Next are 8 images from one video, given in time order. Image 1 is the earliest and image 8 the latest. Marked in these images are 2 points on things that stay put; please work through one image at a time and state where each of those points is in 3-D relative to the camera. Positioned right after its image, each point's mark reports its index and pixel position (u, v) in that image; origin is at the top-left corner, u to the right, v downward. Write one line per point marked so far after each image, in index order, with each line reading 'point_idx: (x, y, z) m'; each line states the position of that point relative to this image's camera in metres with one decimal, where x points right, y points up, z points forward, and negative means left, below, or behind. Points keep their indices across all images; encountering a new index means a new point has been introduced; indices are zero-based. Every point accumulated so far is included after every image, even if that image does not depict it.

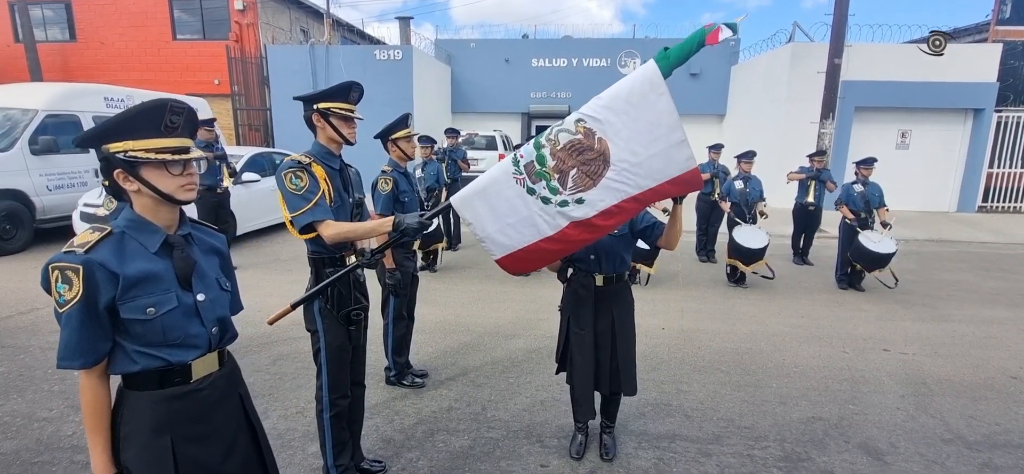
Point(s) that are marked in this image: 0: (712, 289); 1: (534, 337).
0: (+2.4, -0.7, +6.7) m
1: (+0.2, -0.8, +4.6) m
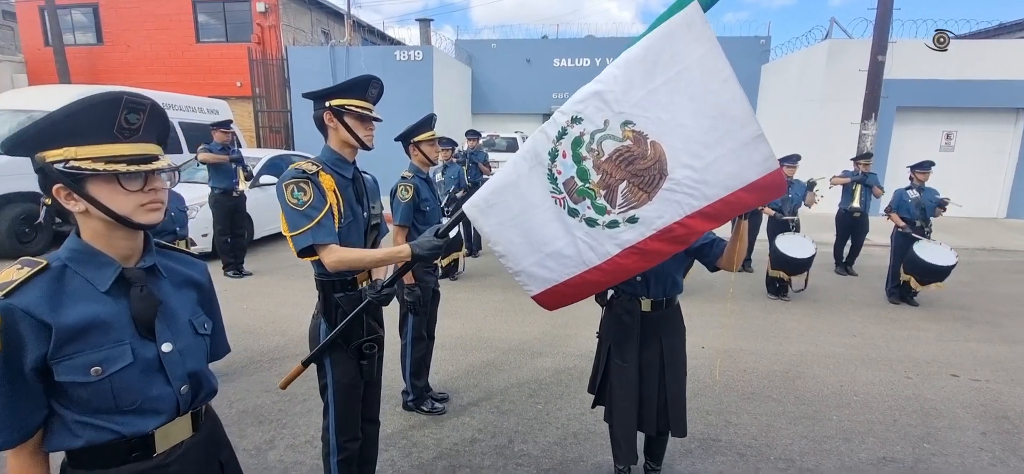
0: (+2.7, -0.8, +6.3) m
1: (+0.4, -0.9, +4.3) m
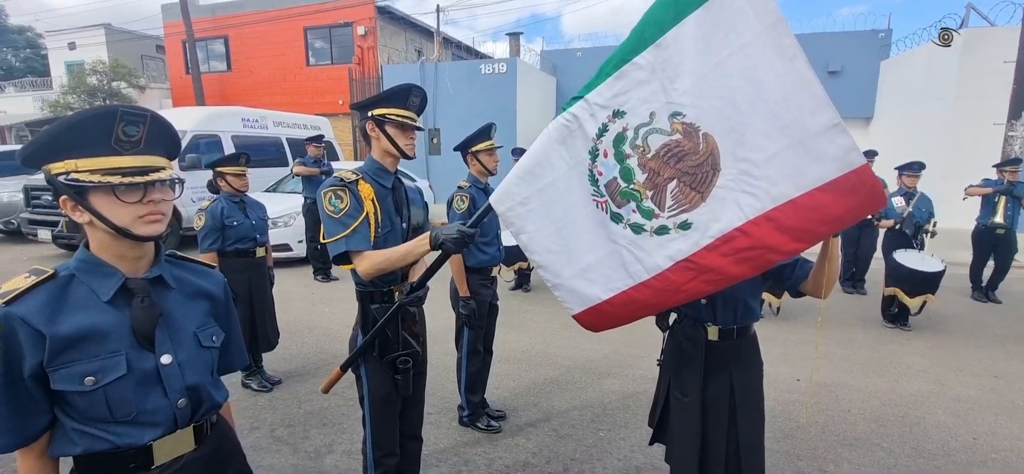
0: (+3.5, -0.9, +5.6) m
1: (+0.9, -1.0, +4.0) m
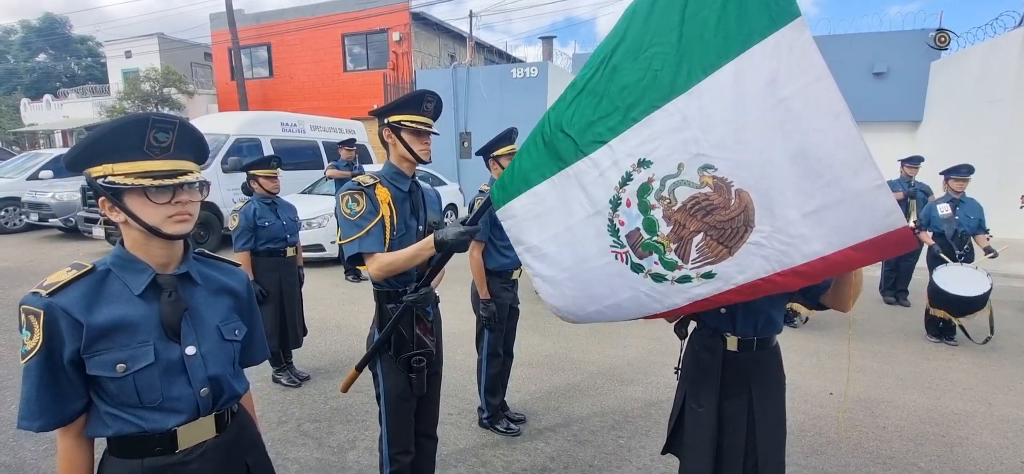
0: (+3.7, -1.0, +5.4) m
1: (+1.0, -1.1, +4.0) m
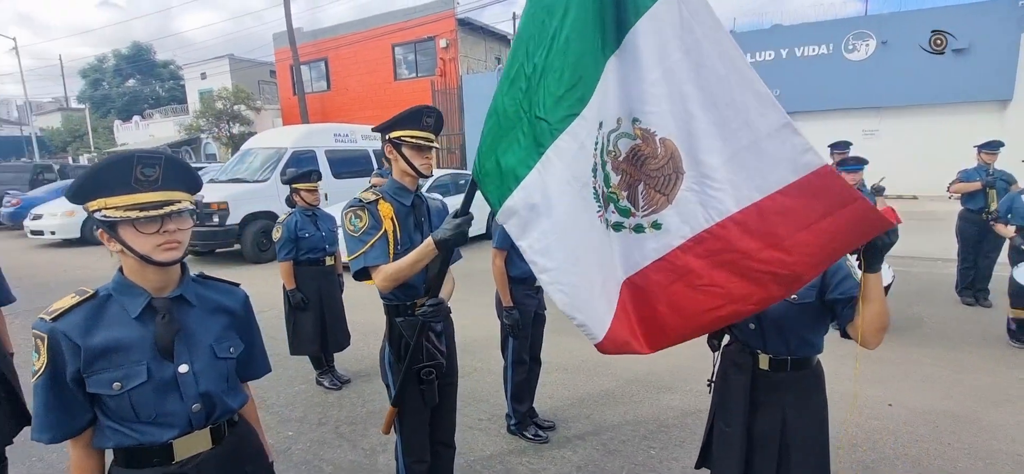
0: (+4.1, -1.0, +5.0) m
1: (+1.2, -1.1, +3.9) m
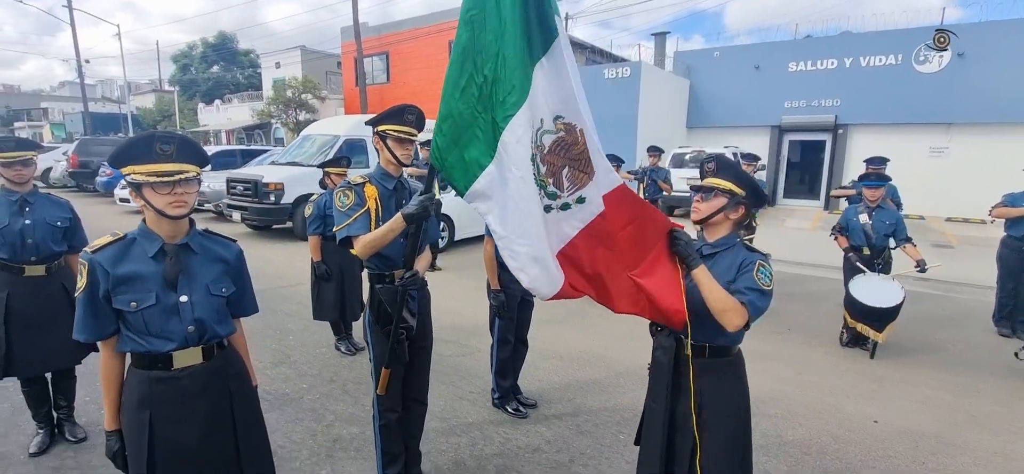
0: (+4.1, -1.2, +4.8) m
1: (+1.2, -1.1, +4.0) m
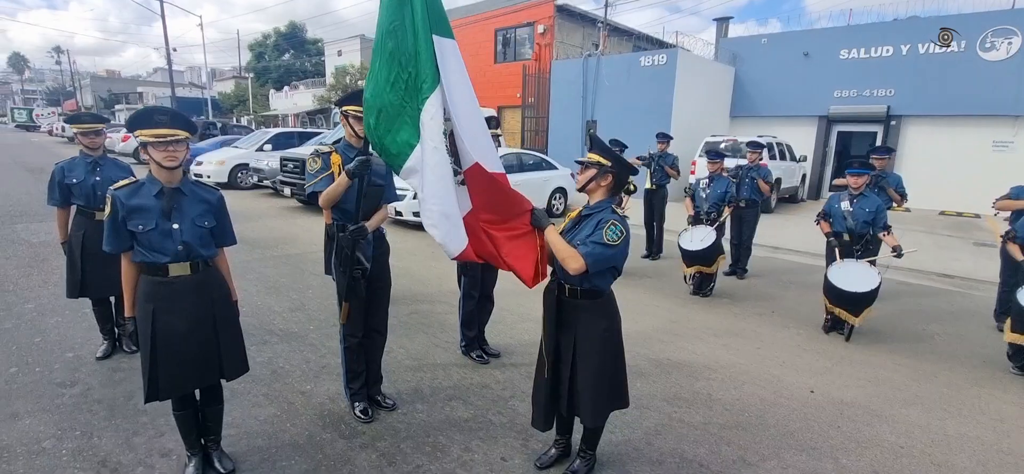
0: (+3.9, -1.1, +5.0) m
1: (+0.9, -0.9, +4.5) m
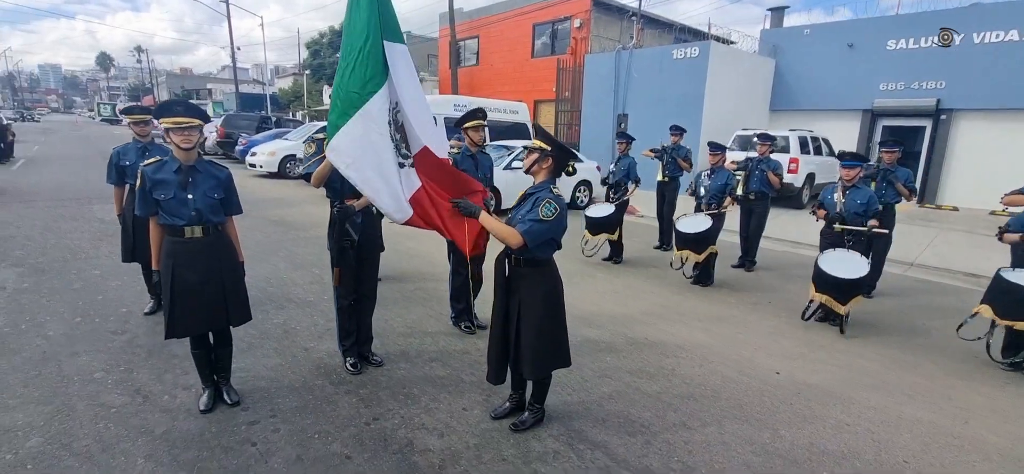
0: (+3.9, -1.1, +5.1) m
1: (+0.8, -0.8, +4.9) m
